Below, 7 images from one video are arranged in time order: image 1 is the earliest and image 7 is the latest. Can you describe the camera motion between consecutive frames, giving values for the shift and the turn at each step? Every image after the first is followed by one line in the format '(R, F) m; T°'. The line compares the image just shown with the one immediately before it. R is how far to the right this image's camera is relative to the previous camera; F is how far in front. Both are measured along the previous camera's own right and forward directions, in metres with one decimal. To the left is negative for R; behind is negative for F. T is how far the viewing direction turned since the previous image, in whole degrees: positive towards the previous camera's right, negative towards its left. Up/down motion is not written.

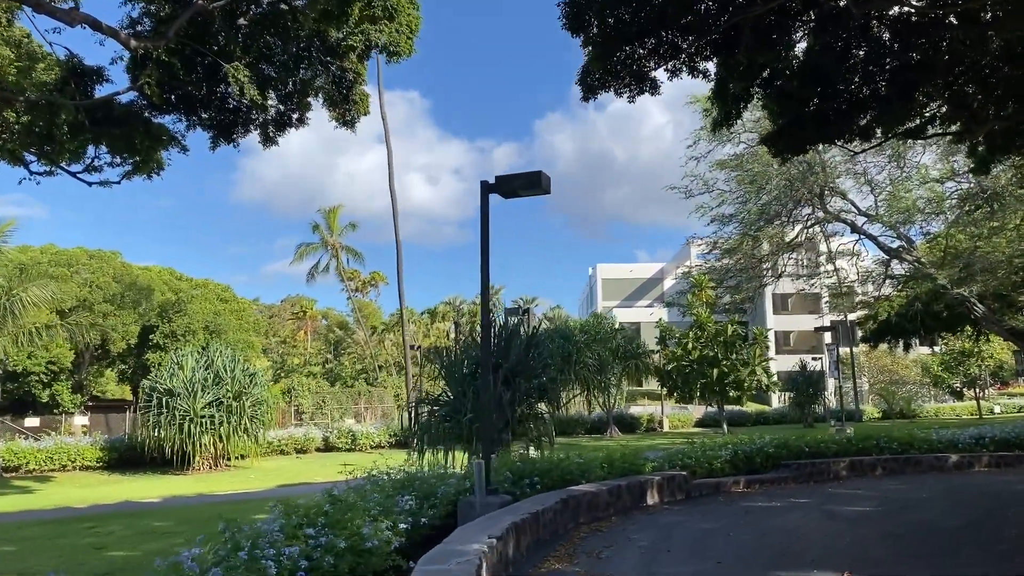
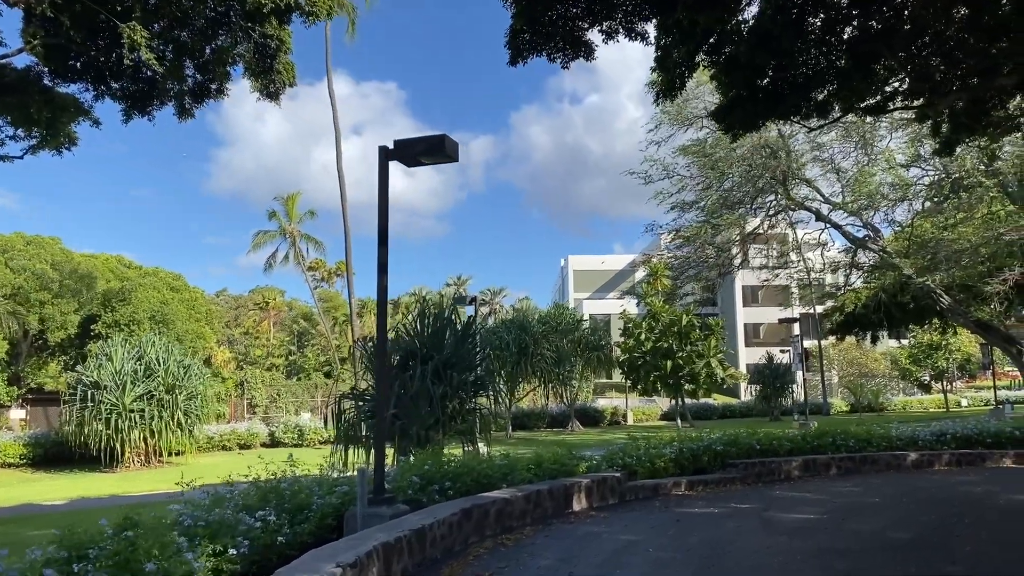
(+0.6, +0.9) m; +2°
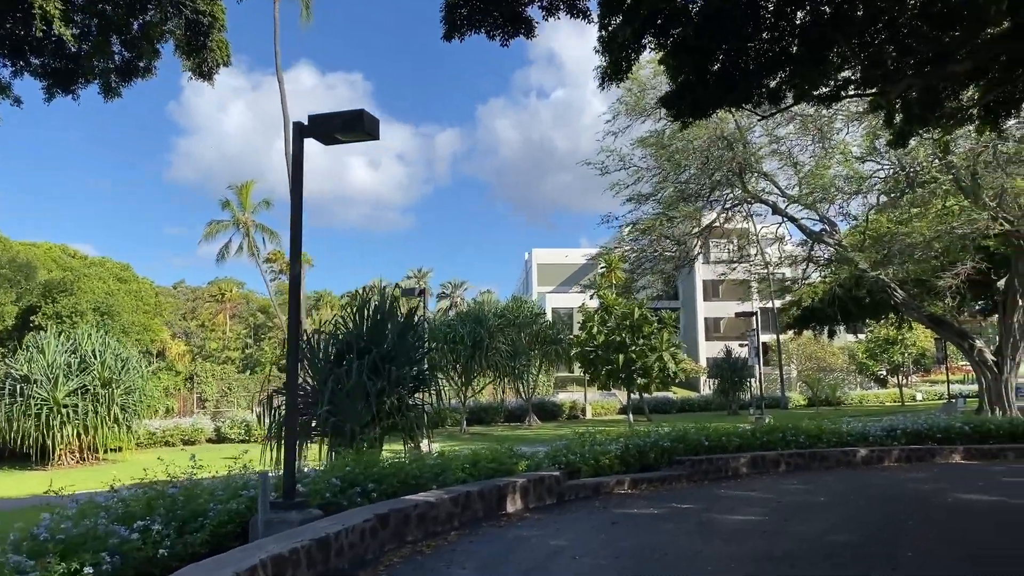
(+0.3, +0.4) m; +2°
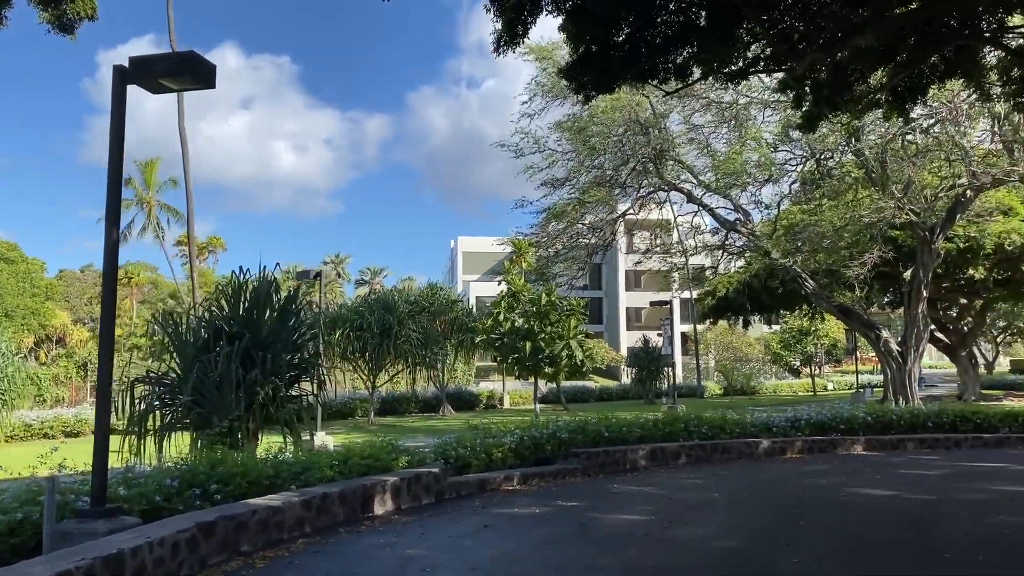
(+0.5, +0.7) m; +5°
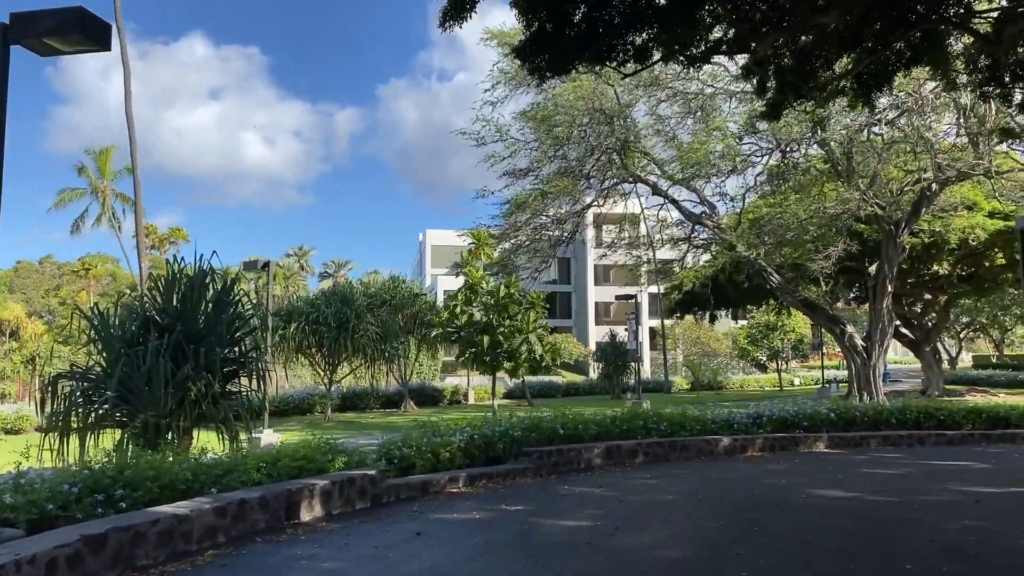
(+0.3, +0.5) m; +2°
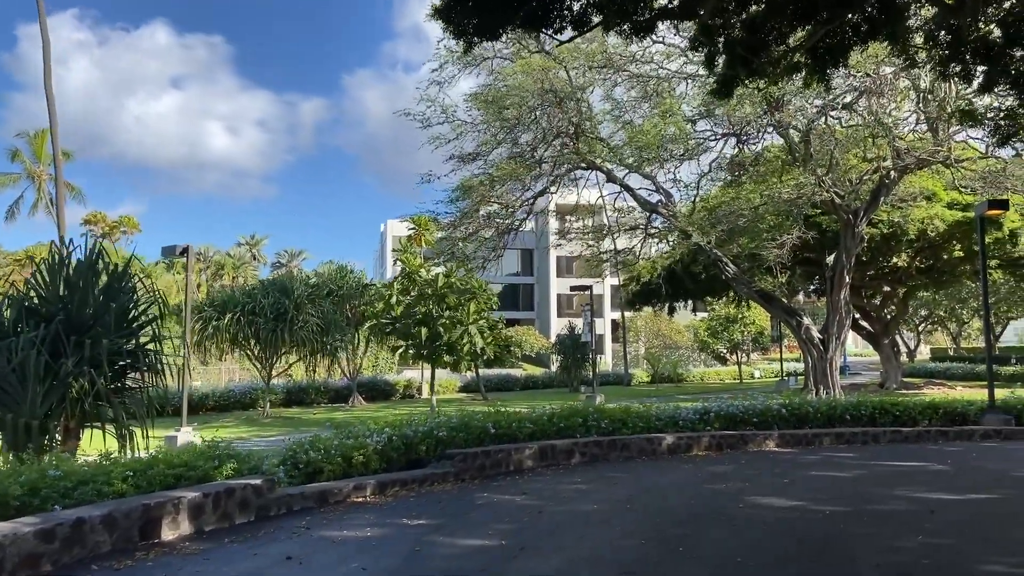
(+0.5, +0.8) m; +2°
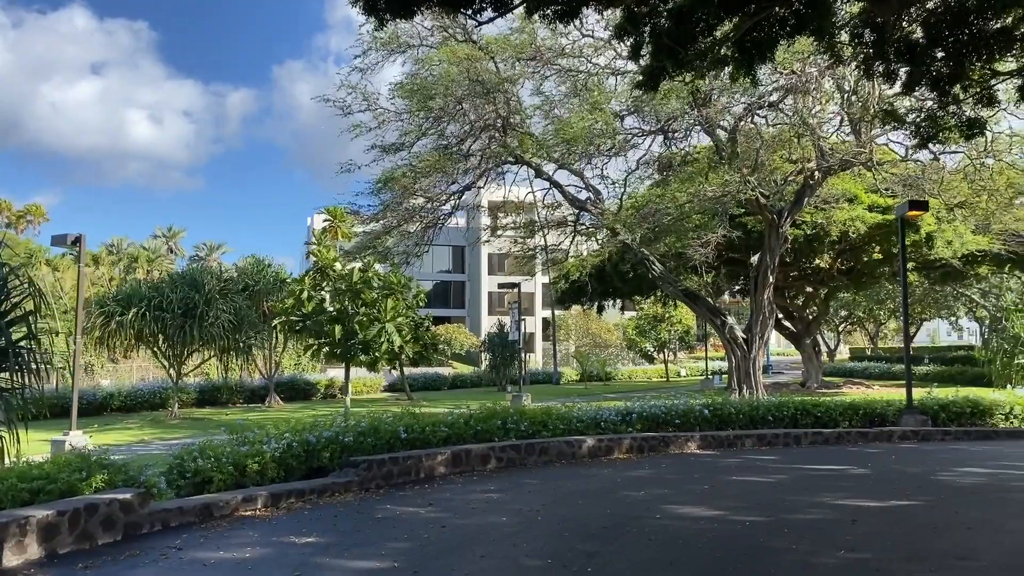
(+0.2, +0.5) m; +5°
